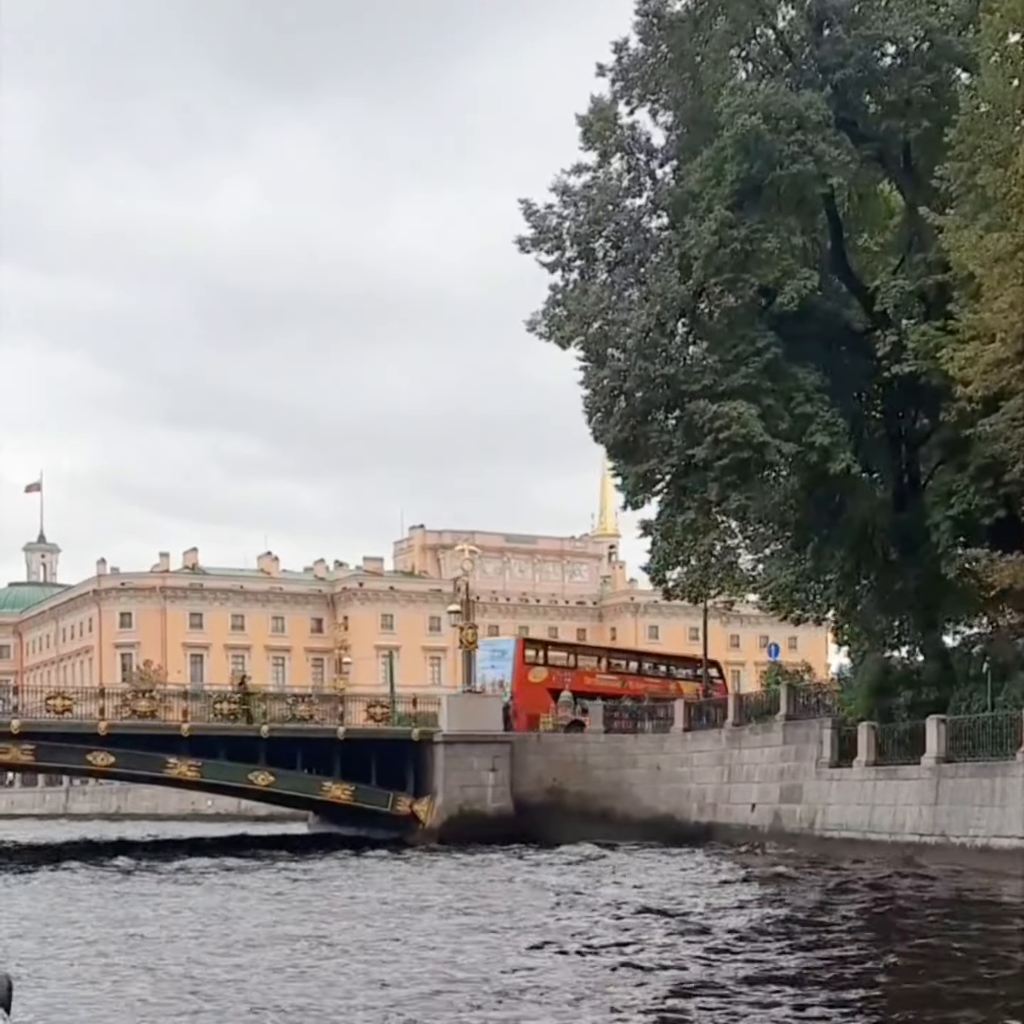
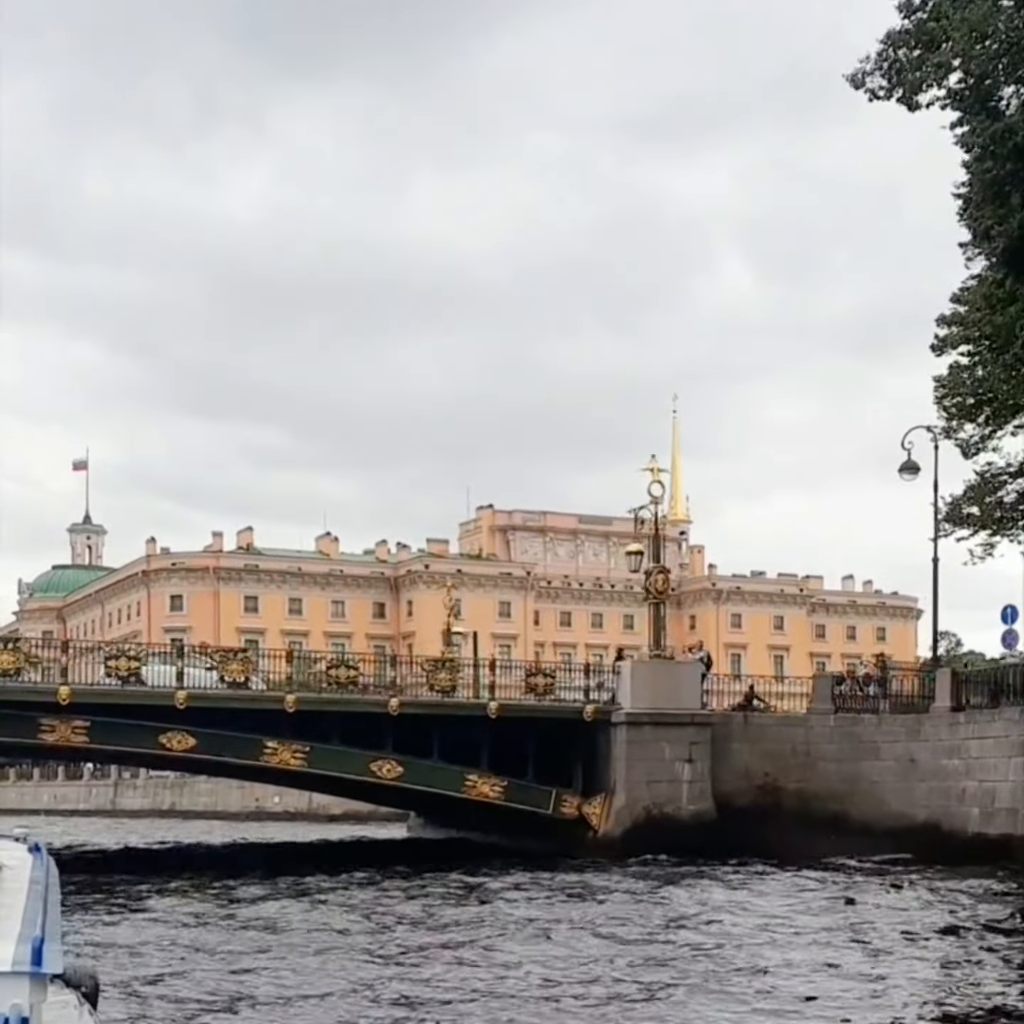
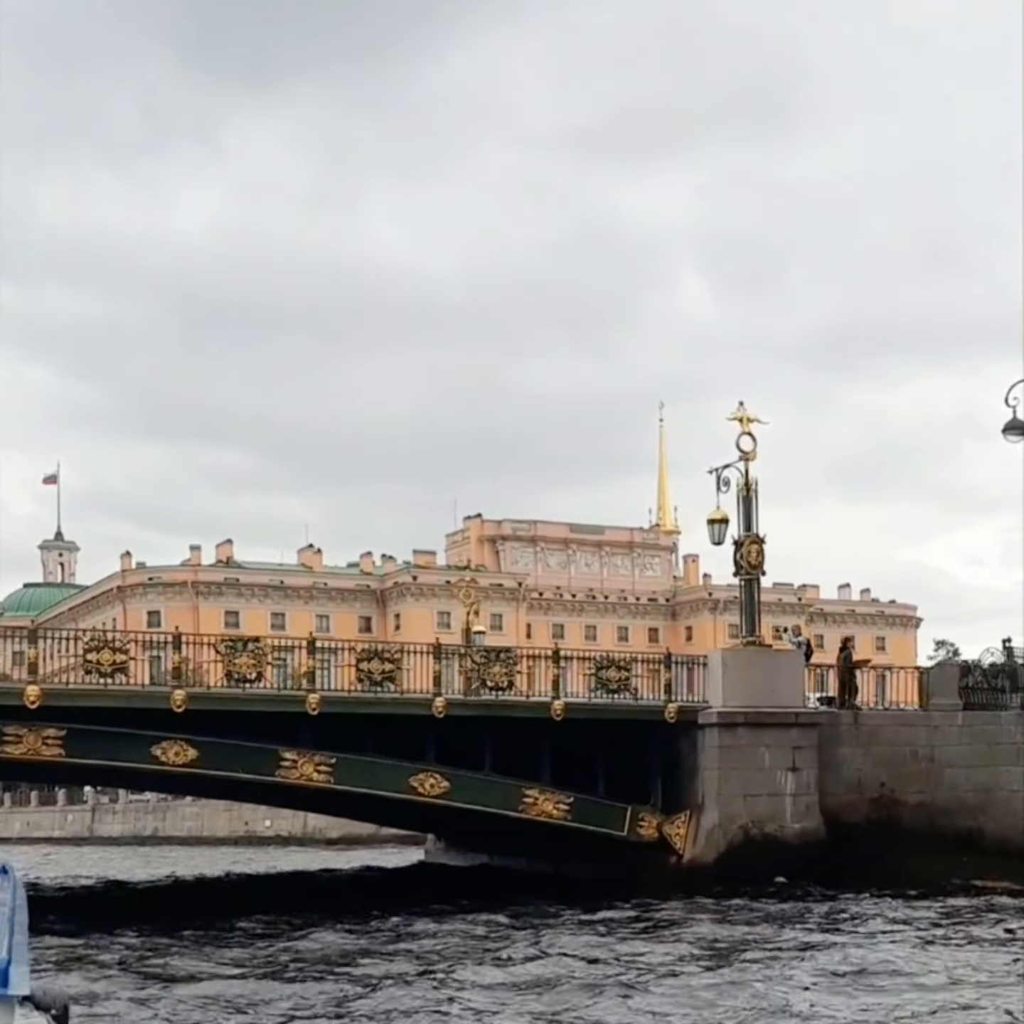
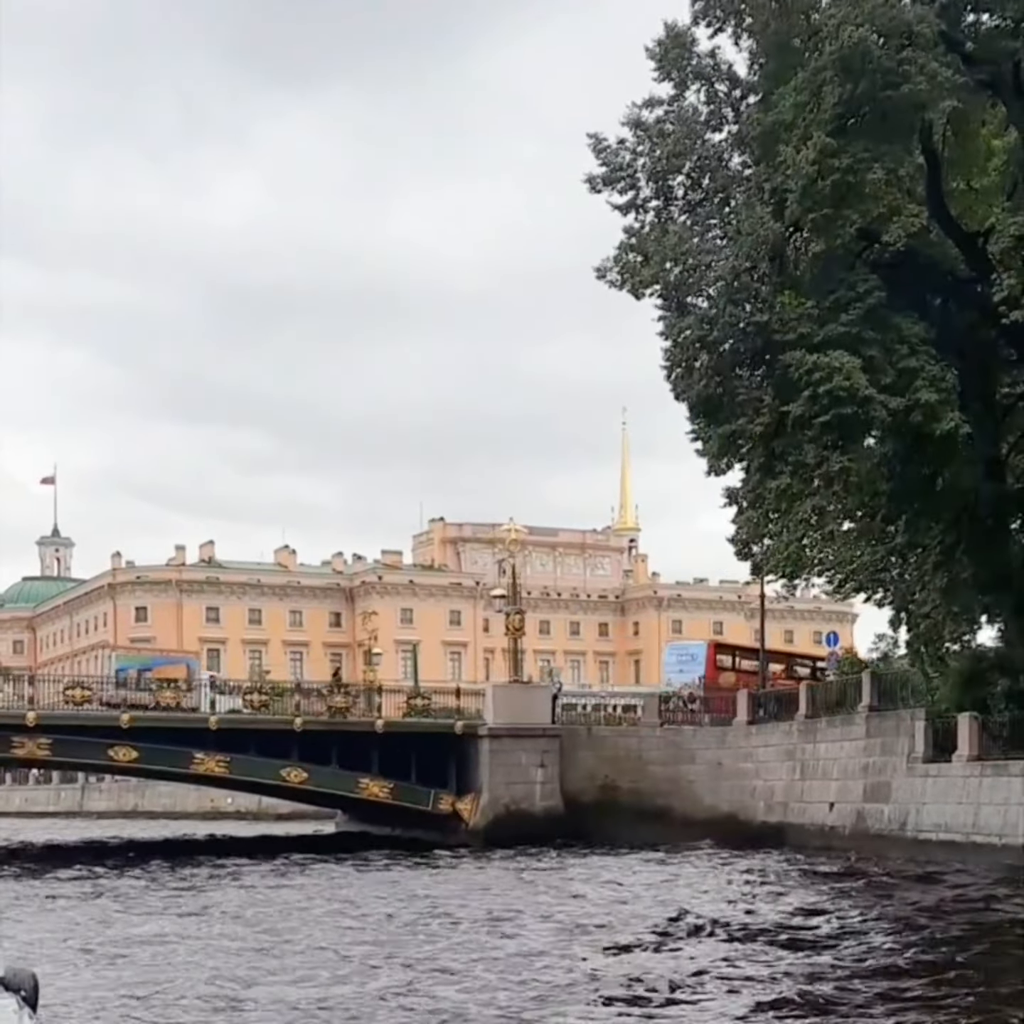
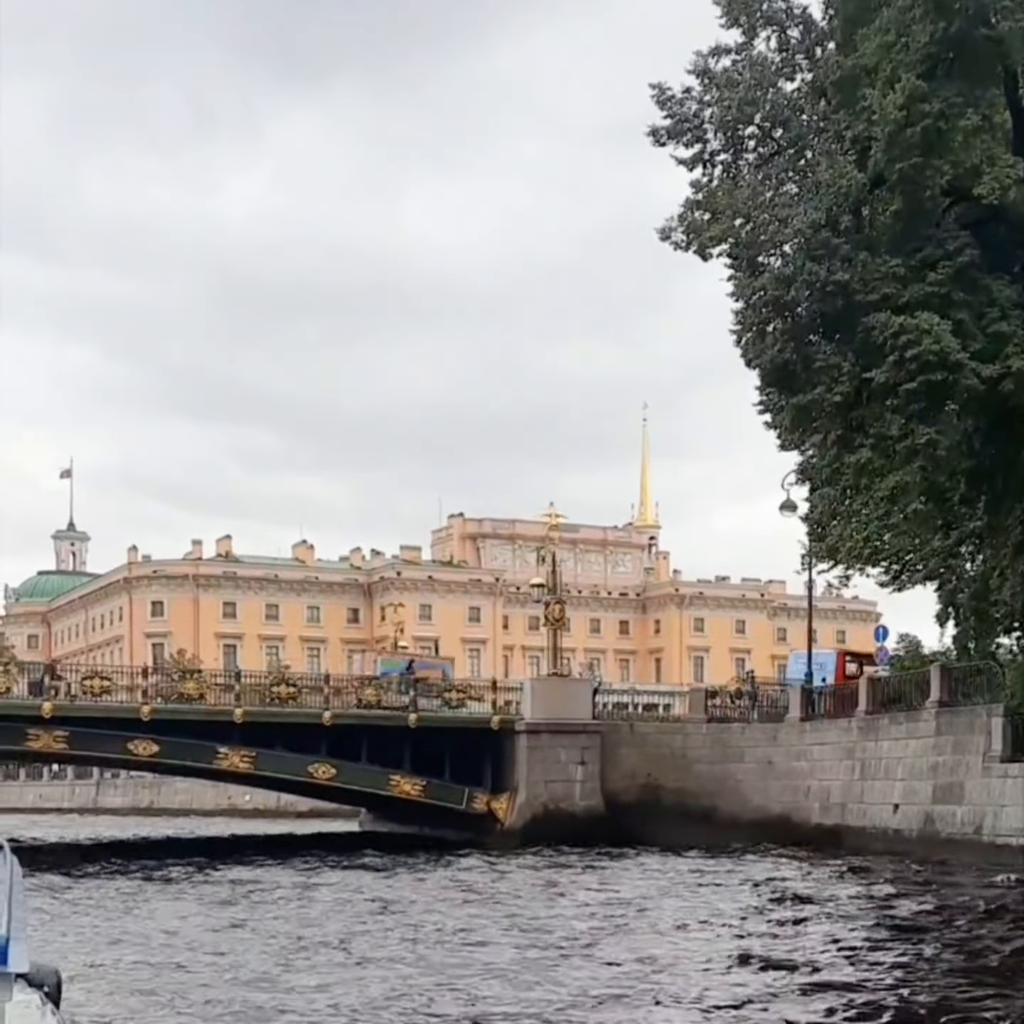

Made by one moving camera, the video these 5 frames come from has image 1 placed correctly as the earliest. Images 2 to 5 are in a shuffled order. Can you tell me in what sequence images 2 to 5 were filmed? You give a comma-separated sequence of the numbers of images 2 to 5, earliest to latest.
4, 5, 2, 3
